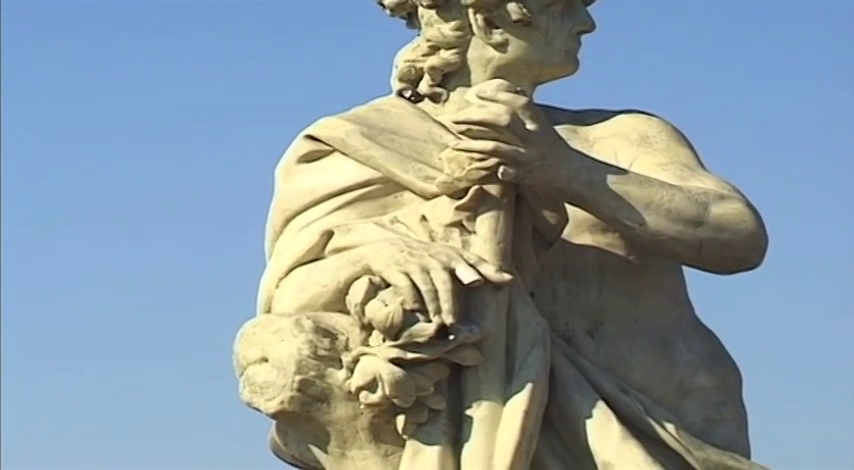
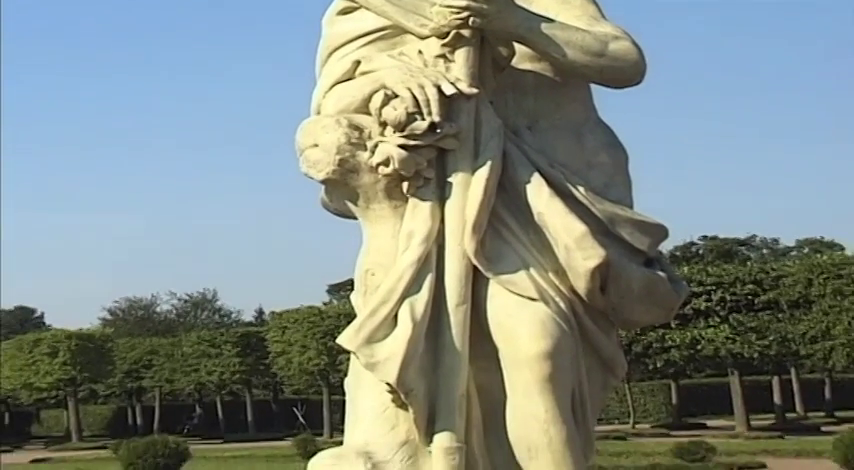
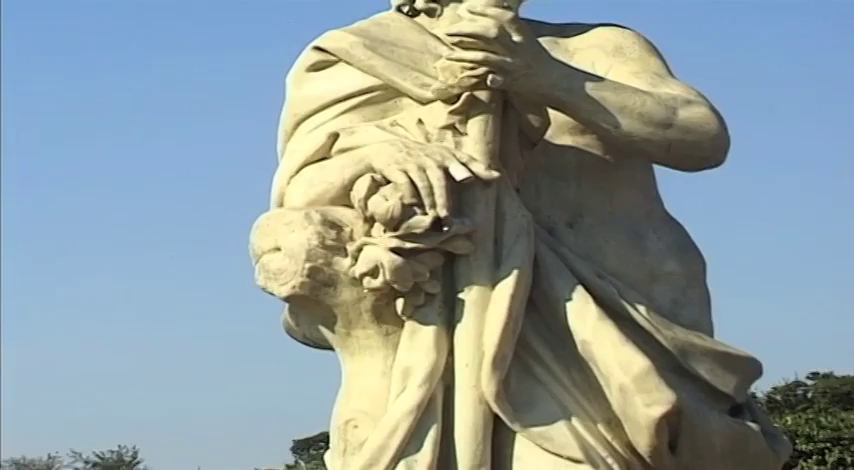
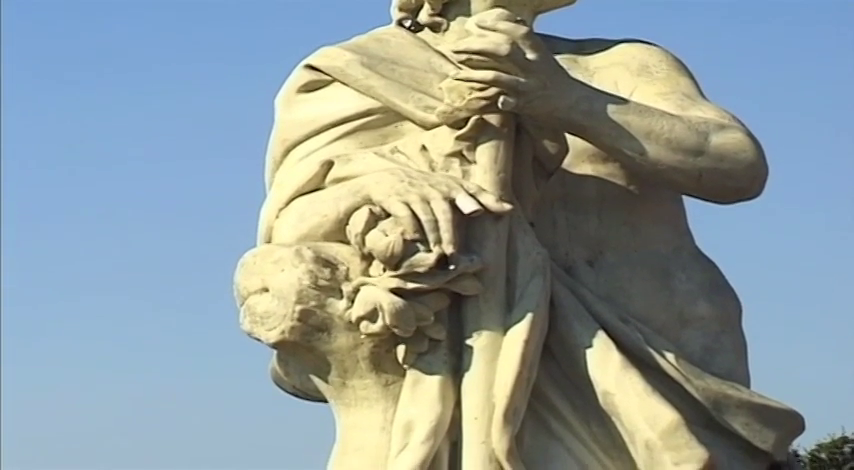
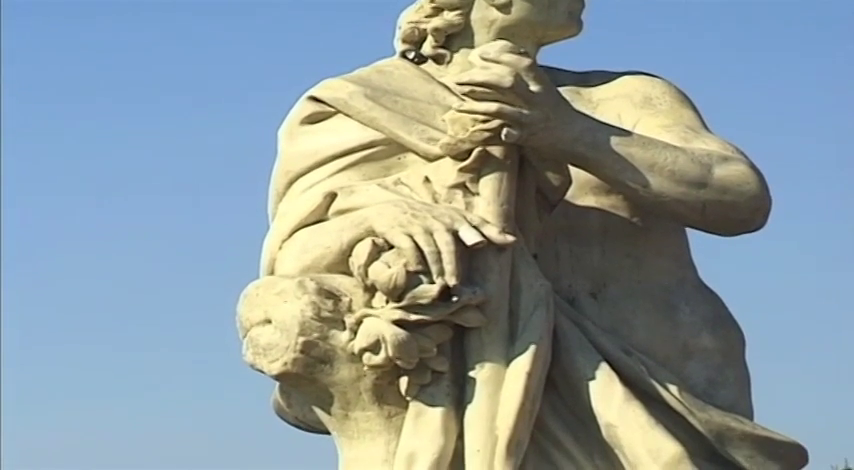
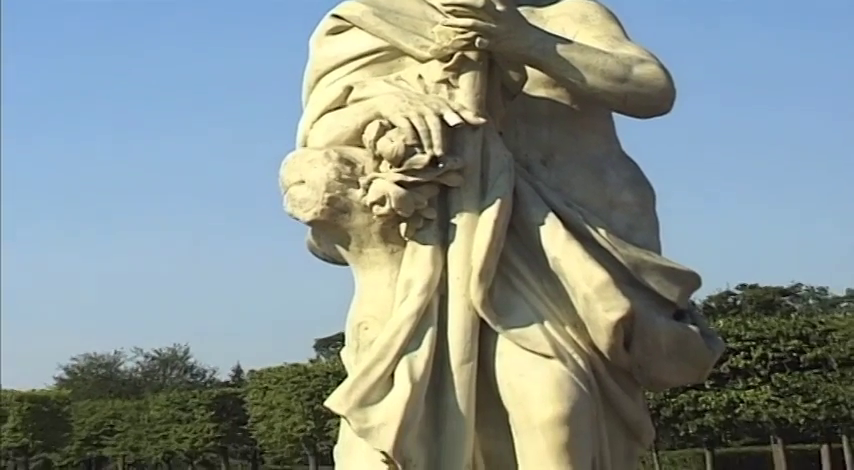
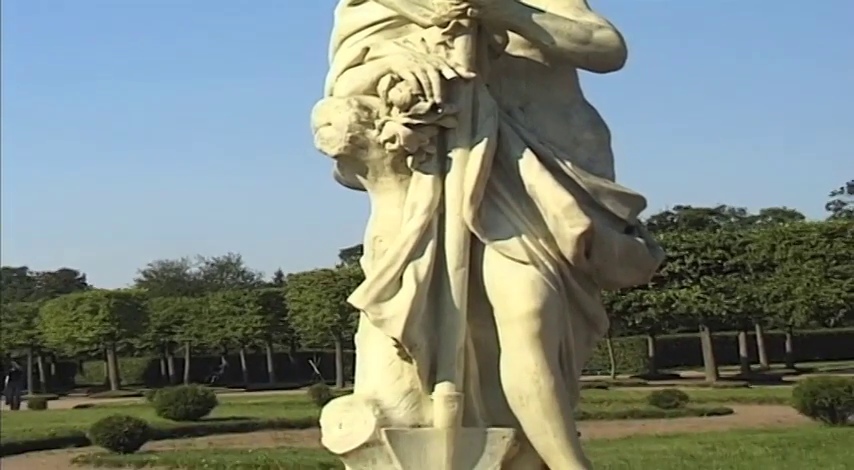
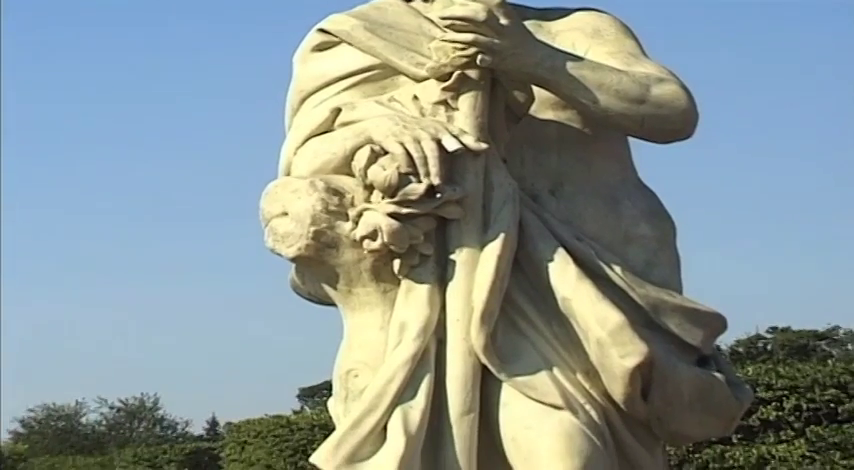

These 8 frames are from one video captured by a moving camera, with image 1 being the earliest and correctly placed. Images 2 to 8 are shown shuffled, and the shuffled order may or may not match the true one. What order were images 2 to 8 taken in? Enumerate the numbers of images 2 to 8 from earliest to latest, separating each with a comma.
5, 4, 3, 8, 6, 2, 7
